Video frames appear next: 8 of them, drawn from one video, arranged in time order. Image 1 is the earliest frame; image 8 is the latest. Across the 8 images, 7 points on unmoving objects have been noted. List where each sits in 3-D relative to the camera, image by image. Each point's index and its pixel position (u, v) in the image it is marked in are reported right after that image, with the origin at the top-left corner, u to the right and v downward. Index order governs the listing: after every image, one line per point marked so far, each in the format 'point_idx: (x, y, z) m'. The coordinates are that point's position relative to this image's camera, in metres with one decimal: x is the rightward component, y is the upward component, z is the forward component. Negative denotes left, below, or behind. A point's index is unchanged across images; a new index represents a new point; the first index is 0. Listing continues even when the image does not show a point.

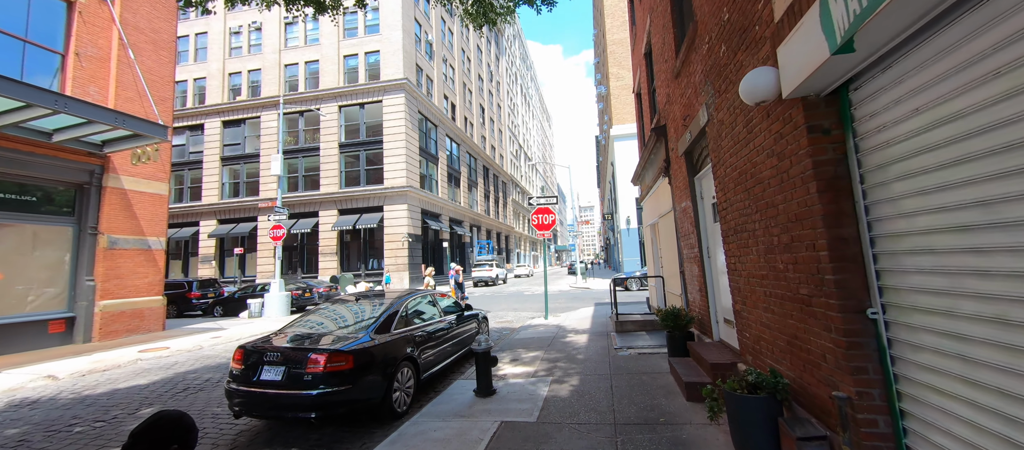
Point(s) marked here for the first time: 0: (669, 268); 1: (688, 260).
0: (+3.2, -0.9, +8.0) m
1: (+2.8, -0.6, +6.3) m
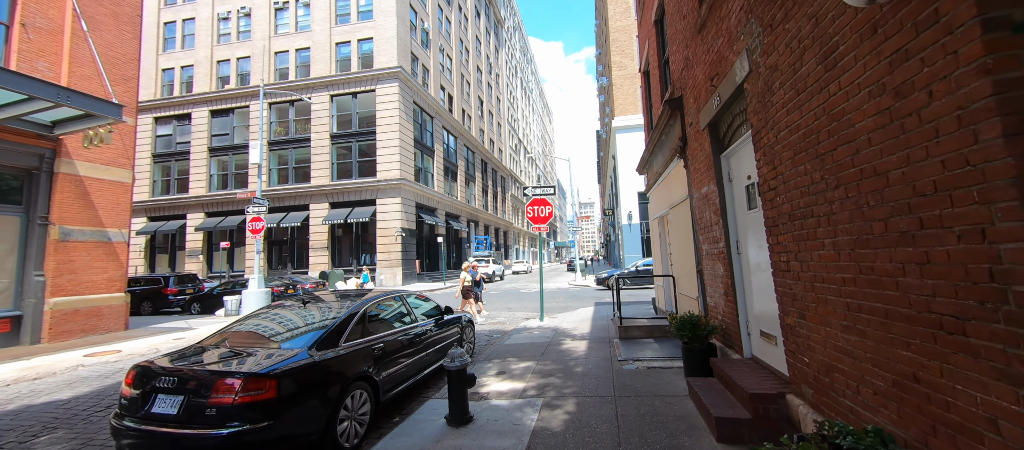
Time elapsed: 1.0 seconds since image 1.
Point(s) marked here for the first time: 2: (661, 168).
0: (+3.0, -0.7, +7.0) m
1: (+2.6, -0.4, +5.2) m
2: (+3.0, +1.2, +7.8) m
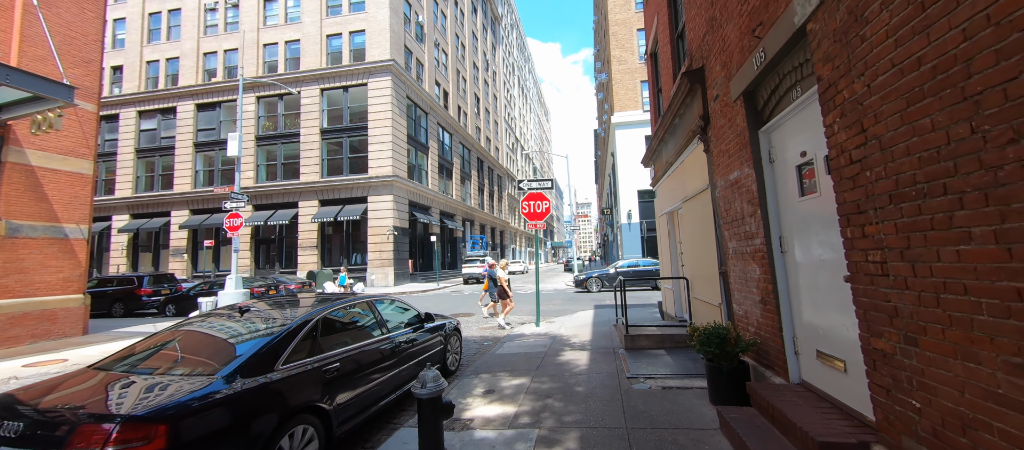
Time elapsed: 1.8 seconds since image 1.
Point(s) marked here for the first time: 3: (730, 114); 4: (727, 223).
0: (+2.9, -0.7, +6.1) m
1: (+2.5, -0.3, +4.3) m
2: (+2.9, +1.2, +6.9) m
3: (+2.3, +1.2, +4.1) m
4: (+2.5, 0.0, +4.5) m
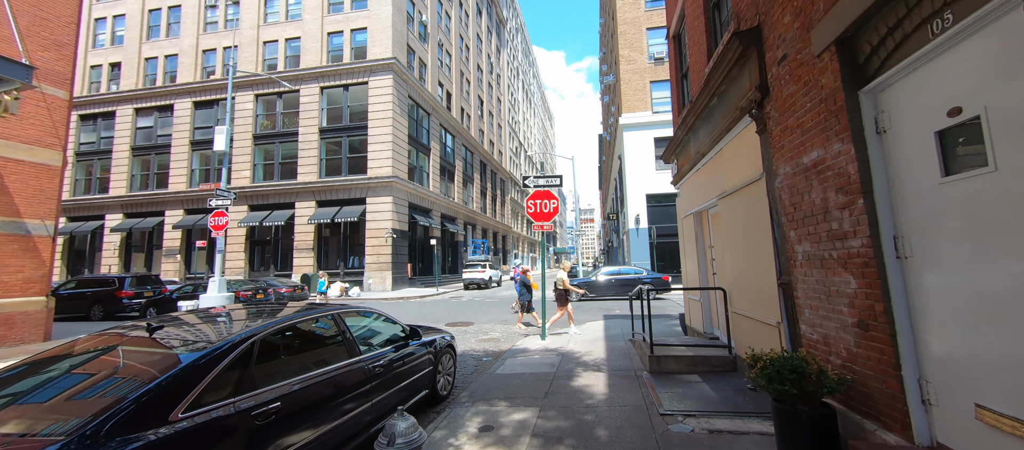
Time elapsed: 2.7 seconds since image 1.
0: (+3.0, -0.7, +5.1) m
1: (+2.5, -0.3, +3.3) m
2: (+2.9, +1.2, +5.9) m
3: (+2.4, +1.2, +3.1) m
4: (+2.6, 0.0, +3.5) m
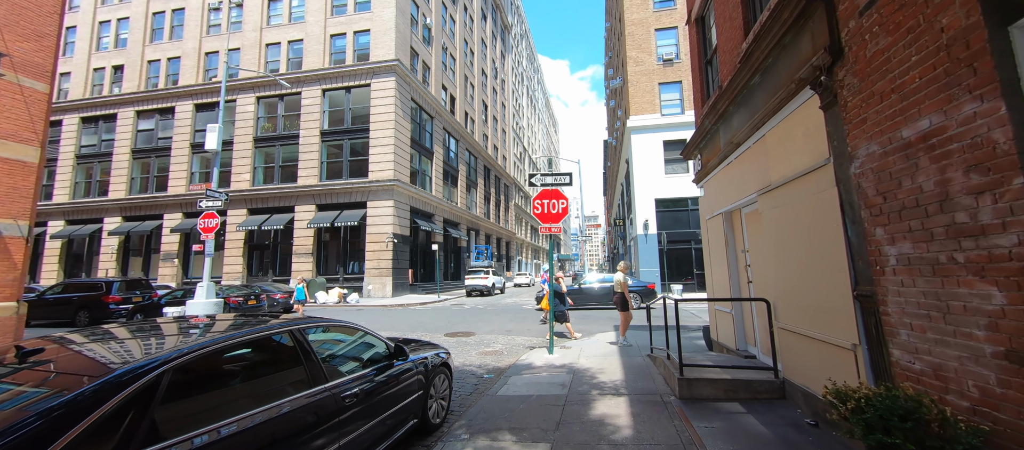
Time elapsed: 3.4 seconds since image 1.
0: (+3.0, -0.7, +4.3) m
1: (+2.6, -0.3, +2.5) m
2: (+3.0, +1.2, +5.2) m
3: (+2.4, +1.2, +2.3) m
4: (+2.6, +0.1, +2.7) m
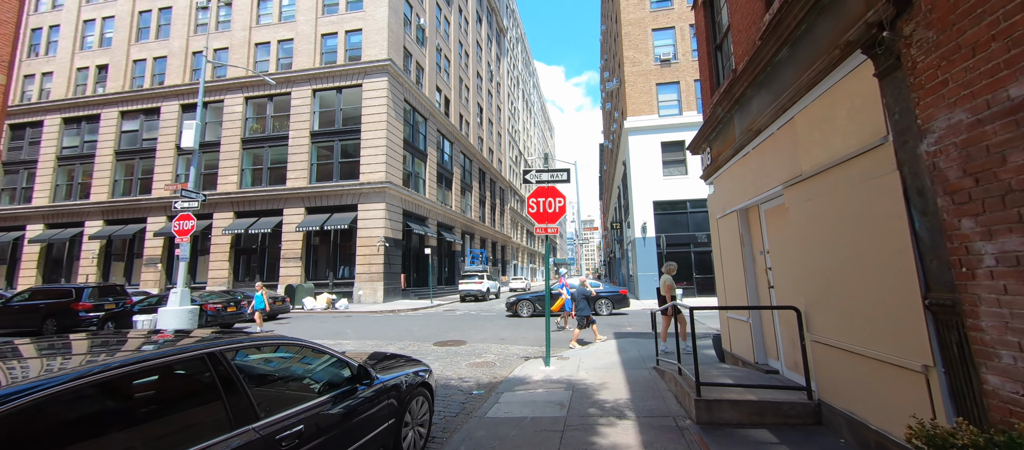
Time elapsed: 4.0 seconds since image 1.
0: (+2.9, -0.6, +3.7) m
1: (+2.5, -0.2, +1.9) m
2: (+2.9, +1.2, +4.6) m
3: (+2.3, +1.3, +1.7) m
4: (+2.5, +0.1, +2.1) m
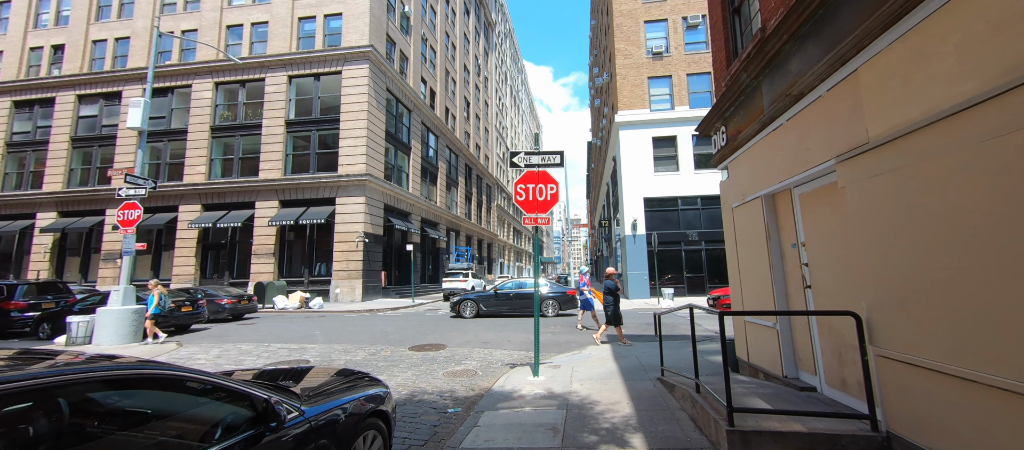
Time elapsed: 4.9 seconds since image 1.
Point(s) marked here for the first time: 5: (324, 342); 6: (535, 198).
0: (+2.8, -0.5, +2.8) m
1: (+2.5, -0.1, +1.1) m
2: (+2.8, +1.4, +3.7) m
3: (+2.3, +1.4, +0.8) m
4: (+2.5, +0.3, +1.3) m
5: (-5.1, -3.2, +10.5) m
6: (+0.4, +0.5, +6.8) m
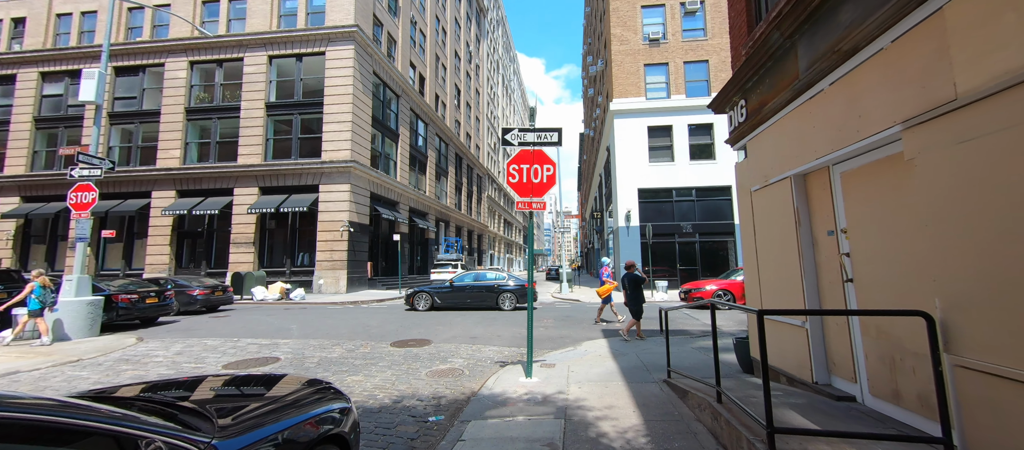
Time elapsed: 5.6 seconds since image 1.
0: (+2.8, -0.4, +2.2) m
1: (+2.5, 0.0, +0.4) m
2: (+2.7, +1.5, +3.1) m
3: (+2.3, +1.5, +0.2) m
4: (+2.5, +0.4, +0.6) m
5: (-5.3, -2.8, +9.7) m
6: (+0.3, +0.7, +6.1) m
